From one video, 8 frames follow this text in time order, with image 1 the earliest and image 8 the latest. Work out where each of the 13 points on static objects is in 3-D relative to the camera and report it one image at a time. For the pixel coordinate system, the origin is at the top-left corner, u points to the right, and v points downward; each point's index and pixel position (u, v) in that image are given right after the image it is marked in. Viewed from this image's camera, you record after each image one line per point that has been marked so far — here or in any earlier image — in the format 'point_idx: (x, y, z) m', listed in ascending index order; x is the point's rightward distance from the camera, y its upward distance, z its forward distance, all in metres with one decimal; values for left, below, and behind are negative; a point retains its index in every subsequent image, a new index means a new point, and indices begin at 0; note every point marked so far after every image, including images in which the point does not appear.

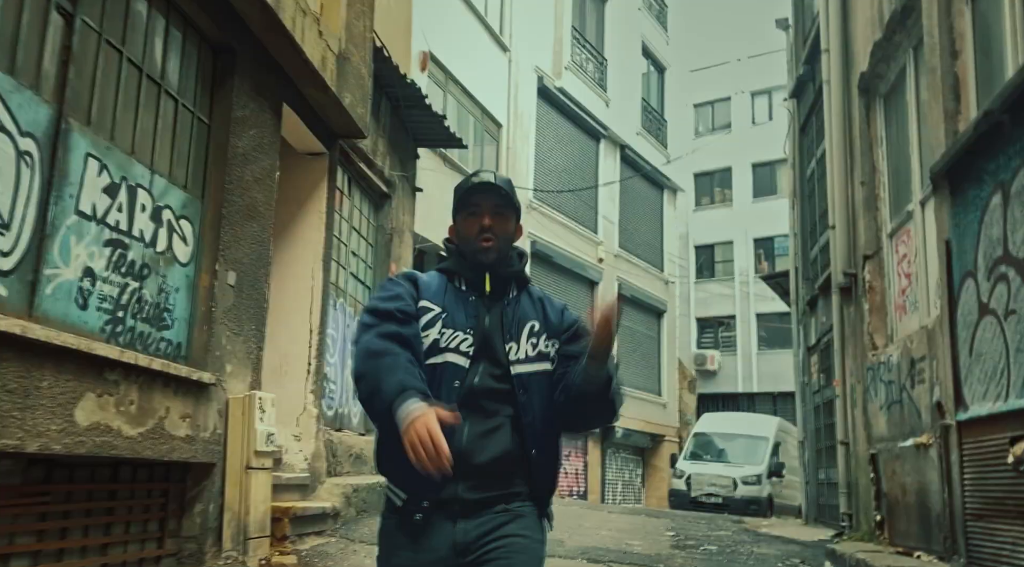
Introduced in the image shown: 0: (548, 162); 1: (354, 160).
0: (+0.7, +2.5, +17.0) m
1: (-1.6, +1.2, +8.3) m
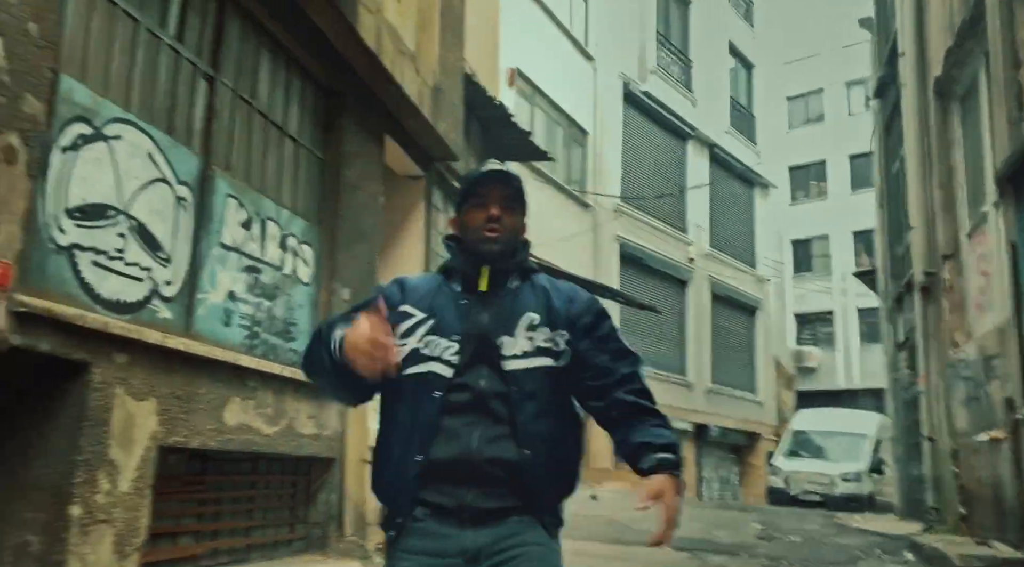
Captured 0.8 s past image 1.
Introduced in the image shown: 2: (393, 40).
0: (+2.6, +2.5, +17.4) m
1: (-0.7, +1.1, +9.0) m
2: (-1.0, +2.0, +6.9) m
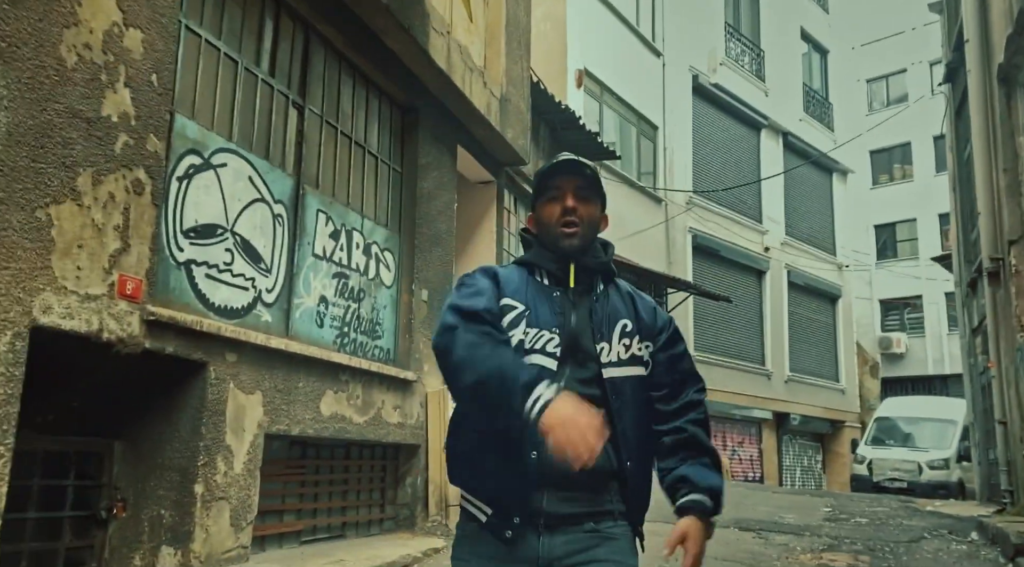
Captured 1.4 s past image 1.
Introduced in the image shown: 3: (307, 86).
0: (+4.1, +2.7, +17.5) m
1: (+0.1, +1.2, +9.5) m
2: (-0.4, +2.0, +7.5) m
3: (-1.5, +1.4, +5.9) m
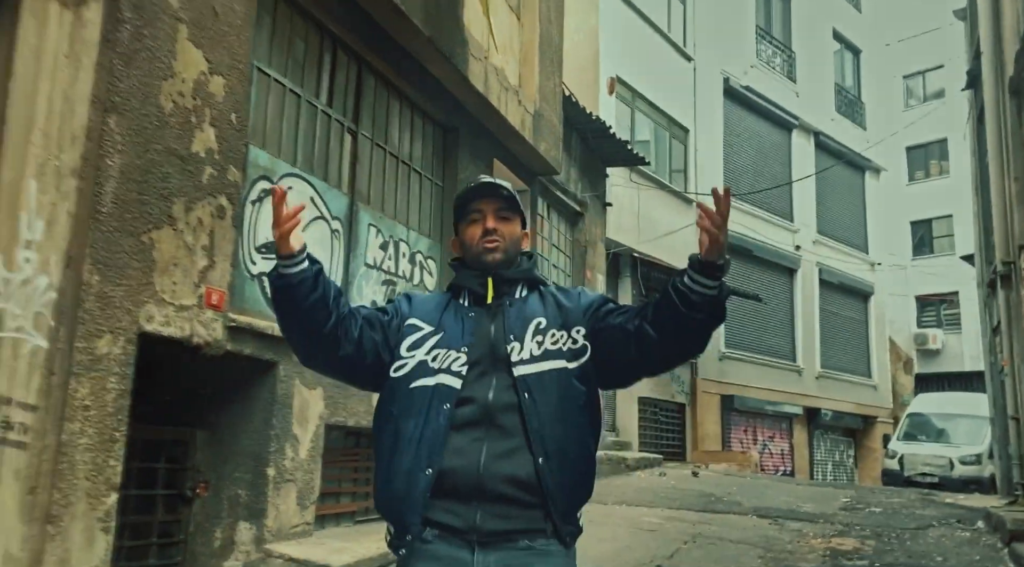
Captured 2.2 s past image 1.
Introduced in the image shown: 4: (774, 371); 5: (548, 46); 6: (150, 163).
0: (+4.9, +2.7, +17.9) m
1: (+0.5, +1.1, +10.1) m
2: (-0.1, +2.0, +8.1) m
3: (-1.2, +1.3, +6.5) m
4: (+5.7, -1.9, +17.9) m
5: (+0.4, +2.7, +9.4) m
6: (-1.9, +0.6, +4.3) m
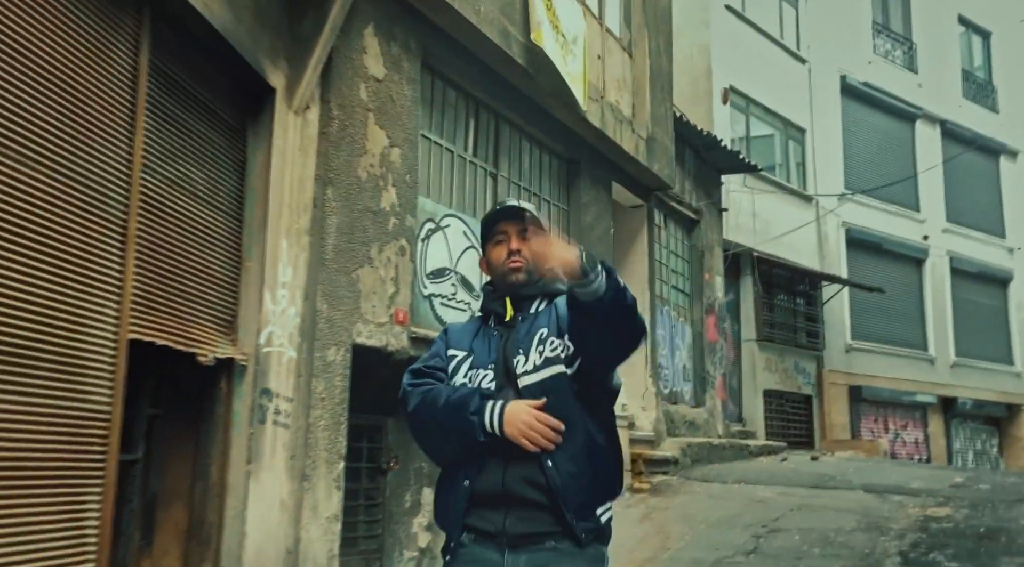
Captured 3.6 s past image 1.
0: (+7.6, +2.9, +18.2) m
1: (+2.1, +1.1, +11.2) m
2: (+1.2, +1.9, +9.3) m
3: (-0.1, +1.2, +7.9) m
4: (+8.6, -1.7, +18.1) m
5: (+1.9, +2.6, +10.6) m
6: (-1.1, +0.4, +5.8) m
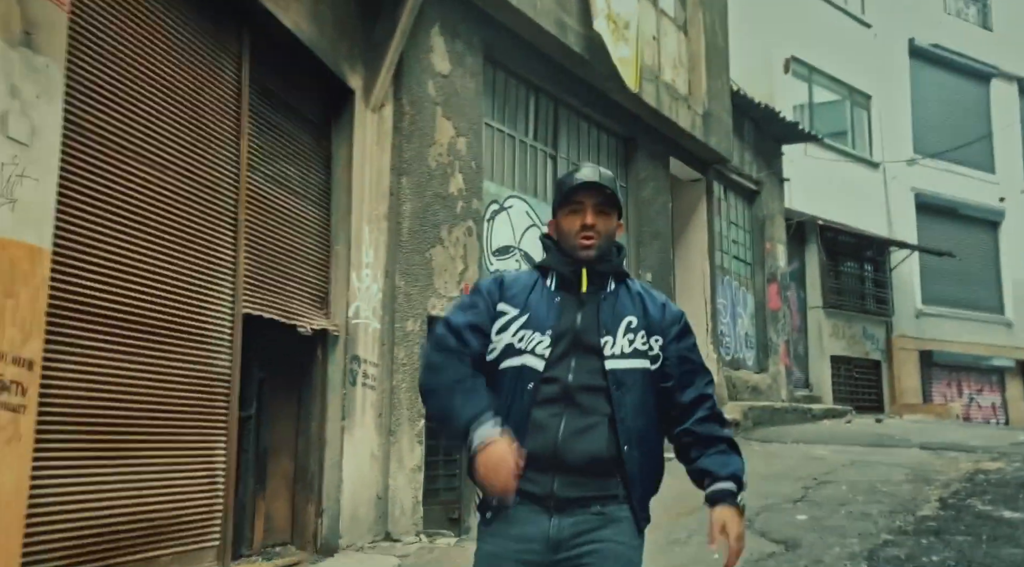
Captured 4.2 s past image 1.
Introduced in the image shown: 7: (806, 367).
0: (+9.0, +3.6, +18.0) m
1: (+3.0, +1.5, +11.5) m
2: (+1.8, +2.2, +9.7) m
3: (+0.5, +1.5, +8.5) m
4: (+10.1, -0.9, +17.9) m
5: (+2.7, +3.0, +10.9) m
6: (-0.7, +0.6, +6.5) m
7: (+5.3, -1.5, +14.8) m
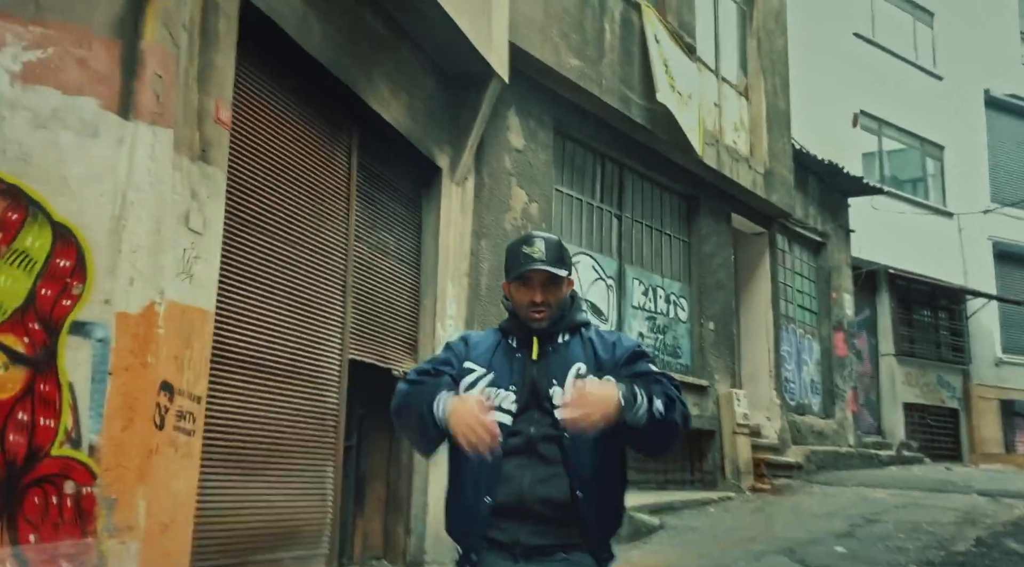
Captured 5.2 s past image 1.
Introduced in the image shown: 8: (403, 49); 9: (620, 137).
0: (+10.7, +2.6, +18.0) m
1: (+4.1, +0.8, +12.1) m
2: (+2.7, +1.6, +10.4) m
3: (+1.2, +0.9, +9.3) m
4: (+11.8, -1.9, +17.6) m
5: (+3.7, +2.4, +11.6) m
6: (-0.1, +0.2, +7.4) m
7: (+6.6, -2.4, +14.9) m
8: (-0.8, +1.8, +6.4) m
9: (+1.2, +1.6, +9.1) m
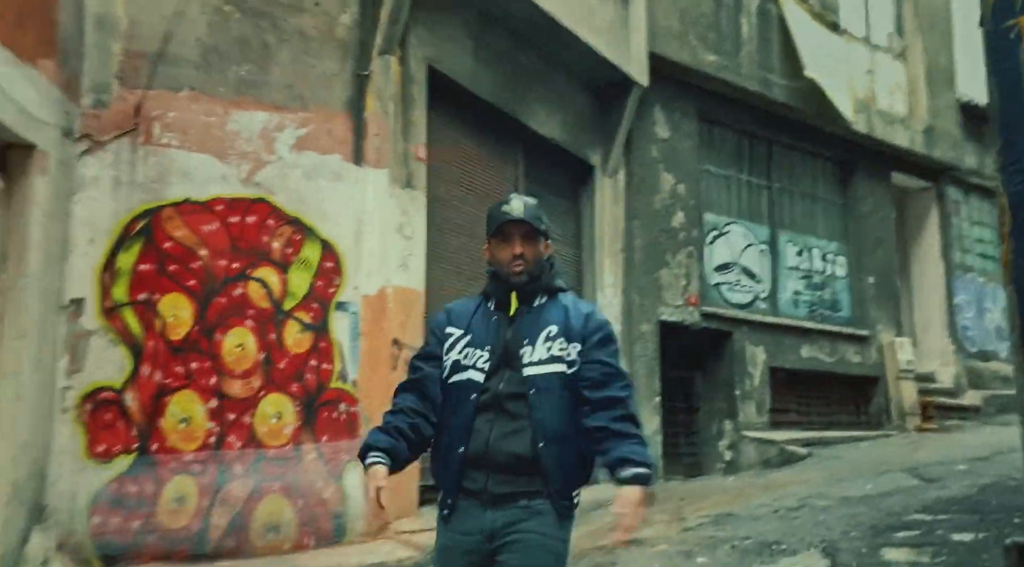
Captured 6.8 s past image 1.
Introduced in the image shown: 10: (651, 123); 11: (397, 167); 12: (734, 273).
0: (+14.5, +4.0, +16.2) m
1: (+6.7, +1.5, +12.2) m
2: (+4.9, +2.2, +10.9) m
3: (+3.2, +1.4, +10.3) m
4: (+15.7, -0.5, +15.6) m
5: (+6.1, +3.1, +11.8) m
6: (+1.5, +0.5, +8.8) m
7: (+10.1, -1.3, +14.4) m
8: (+0.4, +2.0, +8.0) m
9: (+3.1, +2.1, +10.1) m
10: (+1.5, +1.7, +8.9) m
11: (-0.8, +0.9, +6.0) m
12: (+2.6, +0.1, +9.6) m
